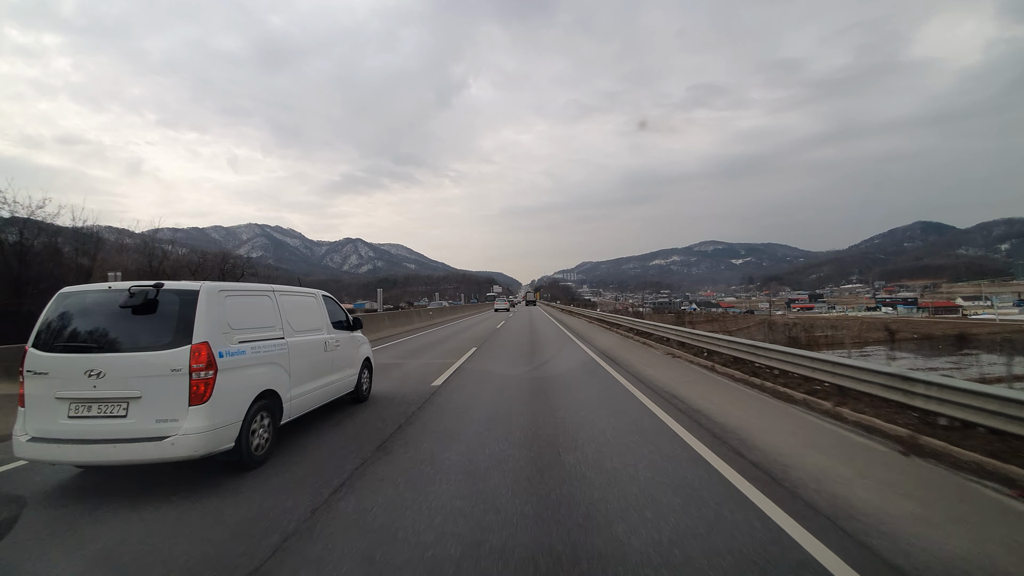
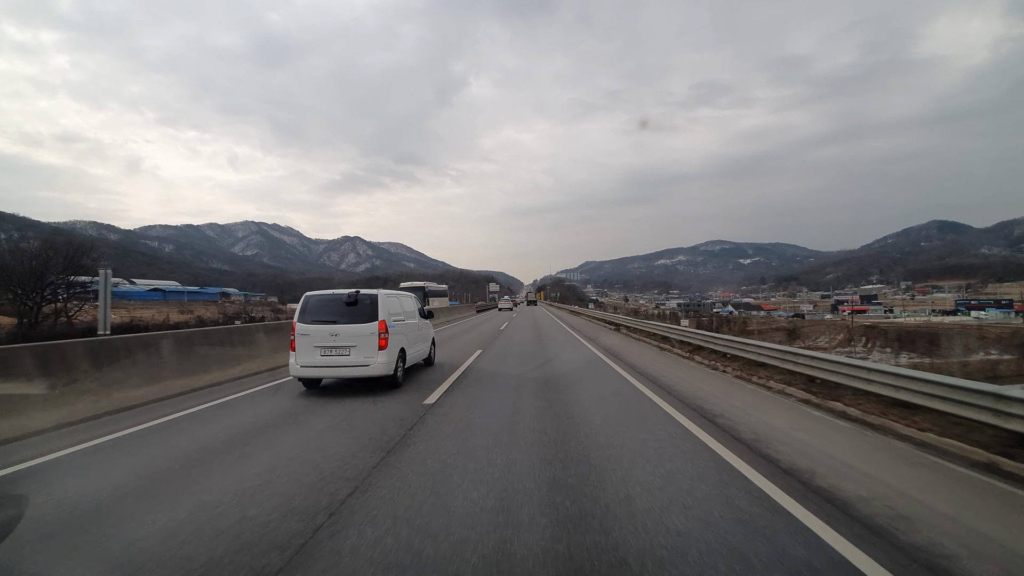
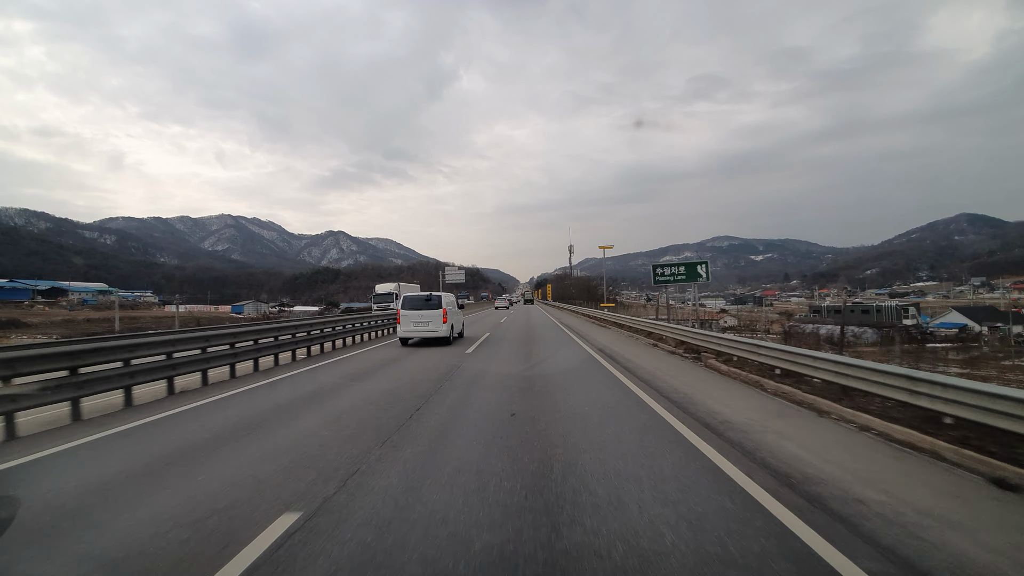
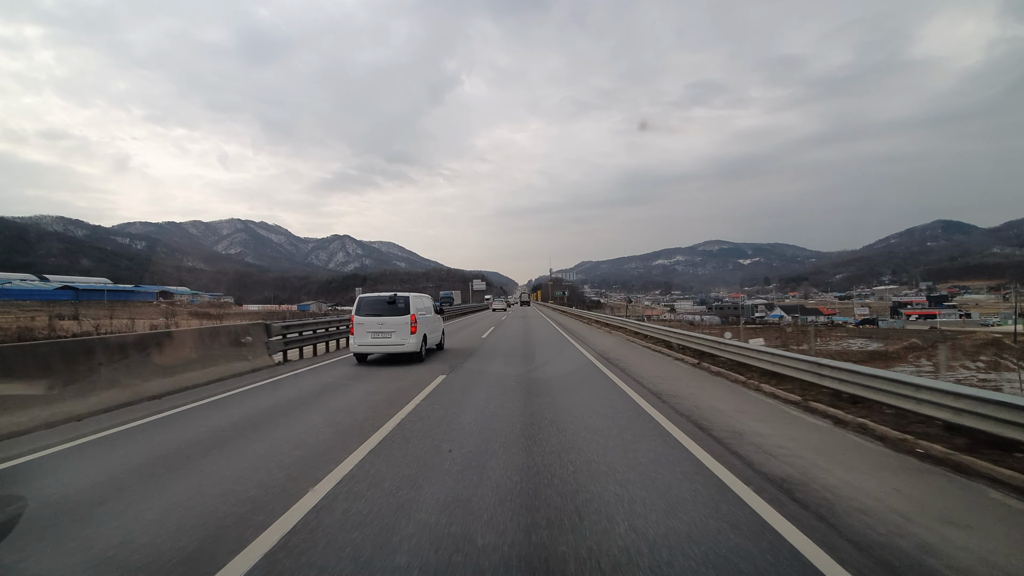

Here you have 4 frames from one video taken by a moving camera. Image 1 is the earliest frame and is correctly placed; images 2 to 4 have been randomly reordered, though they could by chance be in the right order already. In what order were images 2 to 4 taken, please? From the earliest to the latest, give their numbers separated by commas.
2, 4, 3
